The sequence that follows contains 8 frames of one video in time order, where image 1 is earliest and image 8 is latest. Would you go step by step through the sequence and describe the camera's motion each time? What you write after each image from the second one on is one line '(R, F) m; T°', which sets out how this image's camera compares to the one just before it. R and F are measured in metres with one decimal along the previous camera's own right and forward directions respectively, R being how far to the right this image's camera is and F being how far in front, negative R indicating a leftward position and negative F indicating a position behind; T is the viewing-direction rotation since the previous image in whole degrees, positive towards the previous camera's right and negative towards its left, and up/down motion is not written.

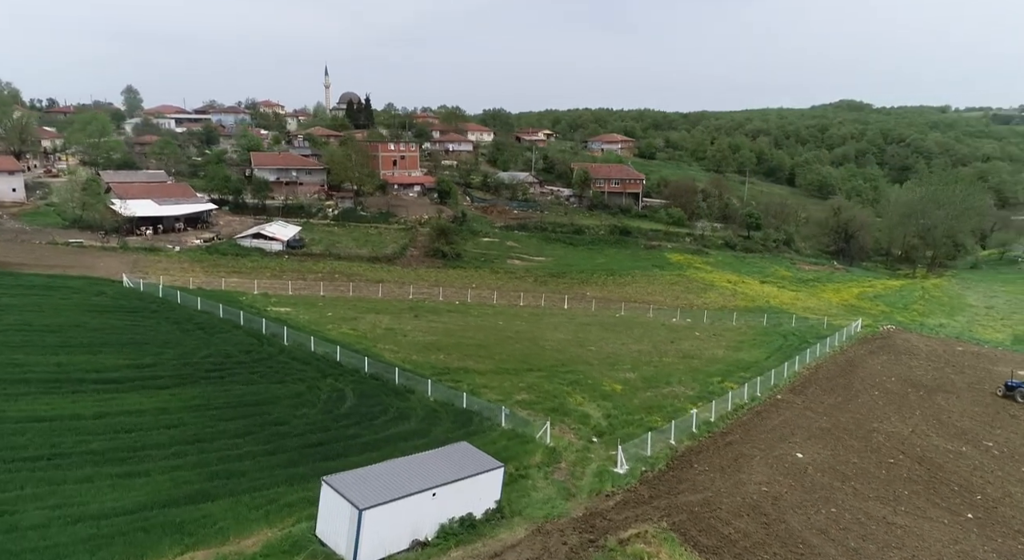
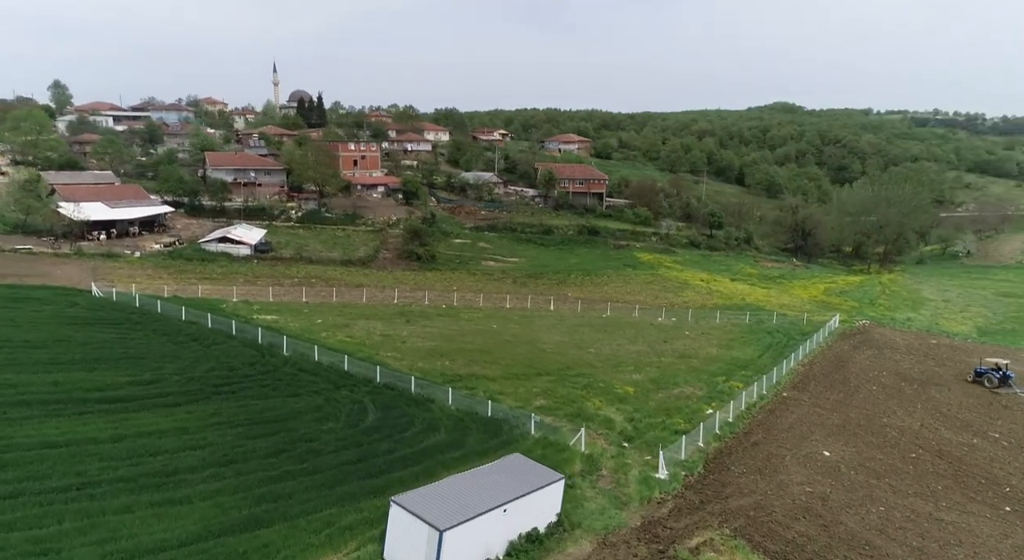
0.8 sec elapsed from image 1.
(-3.2, +0.7) m; +5°
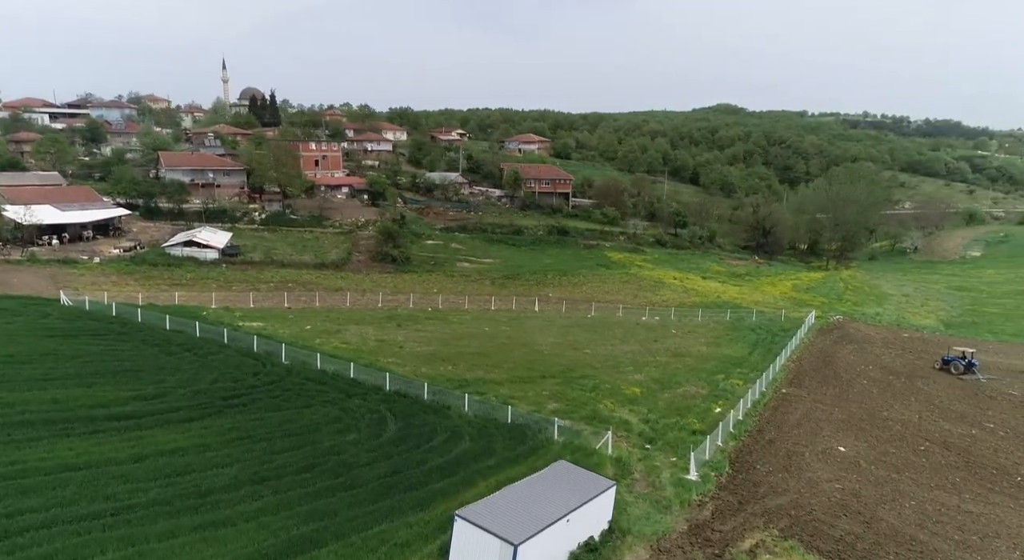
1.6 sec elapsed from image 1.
(-2.7, +0.6) m; +5°
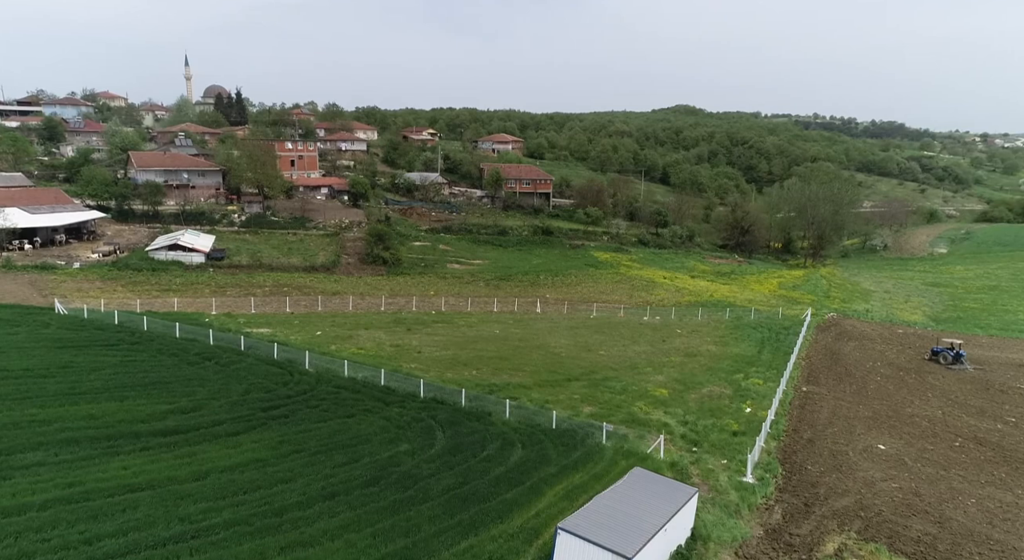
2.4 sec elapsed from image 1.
(-3.2, +0.7) m; +4°
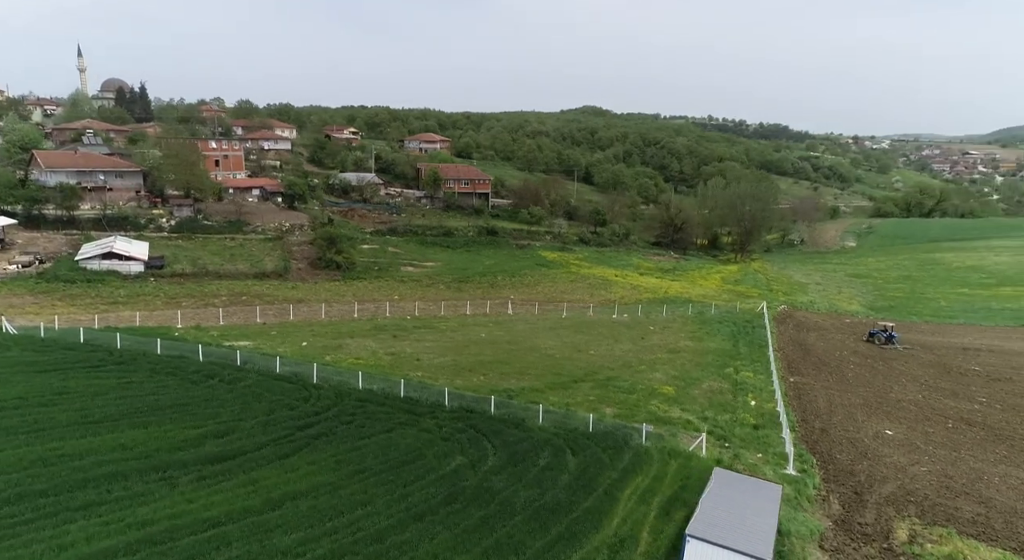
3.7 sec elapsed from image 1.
(-4.6, +1.0) m; +8°
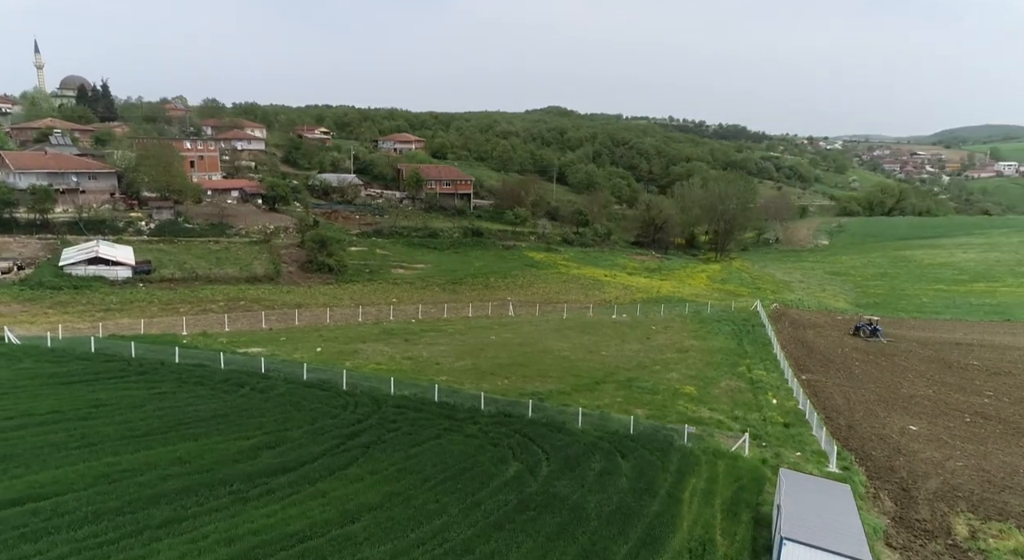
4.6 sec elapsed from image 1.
(-2.8, +0.4) m; +4°
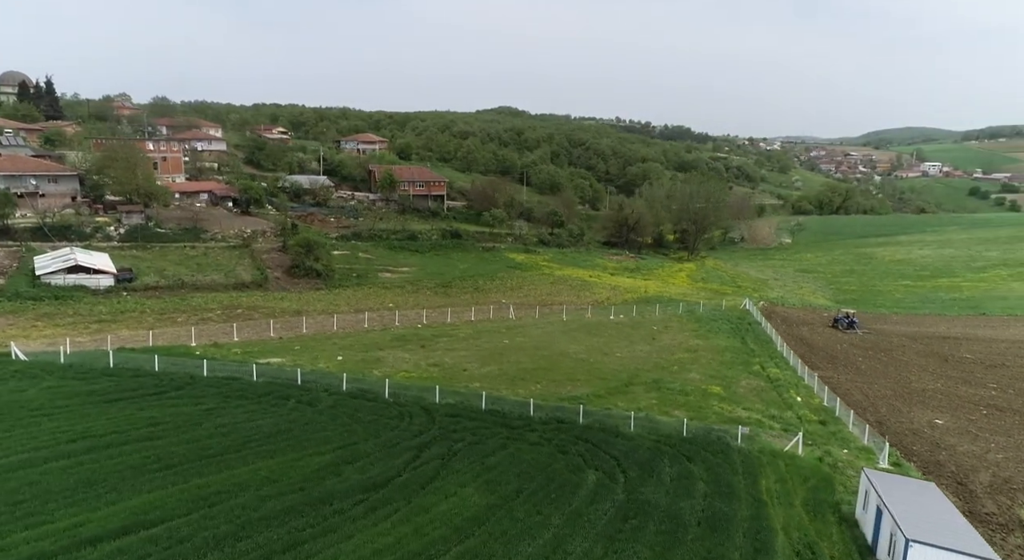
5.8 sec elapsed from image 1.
(-3.7, +0.7) m; +5°
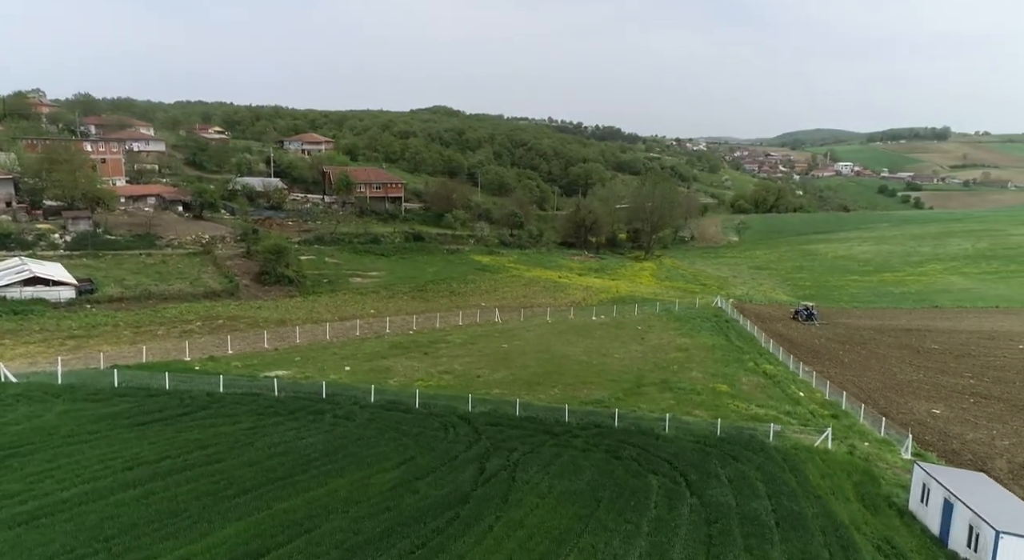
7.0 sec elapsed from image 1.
(-3.5, +0.7) m; +6°
